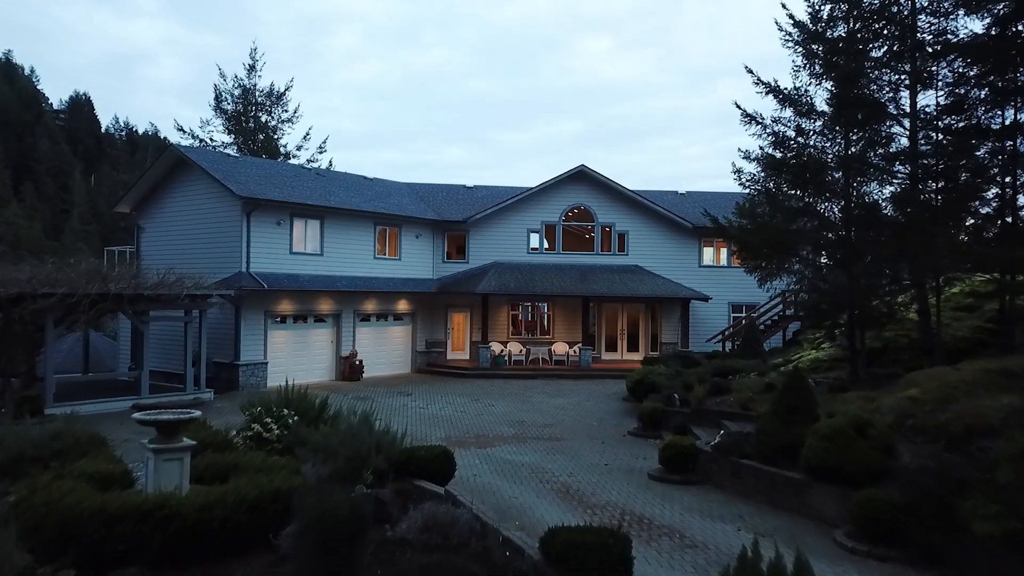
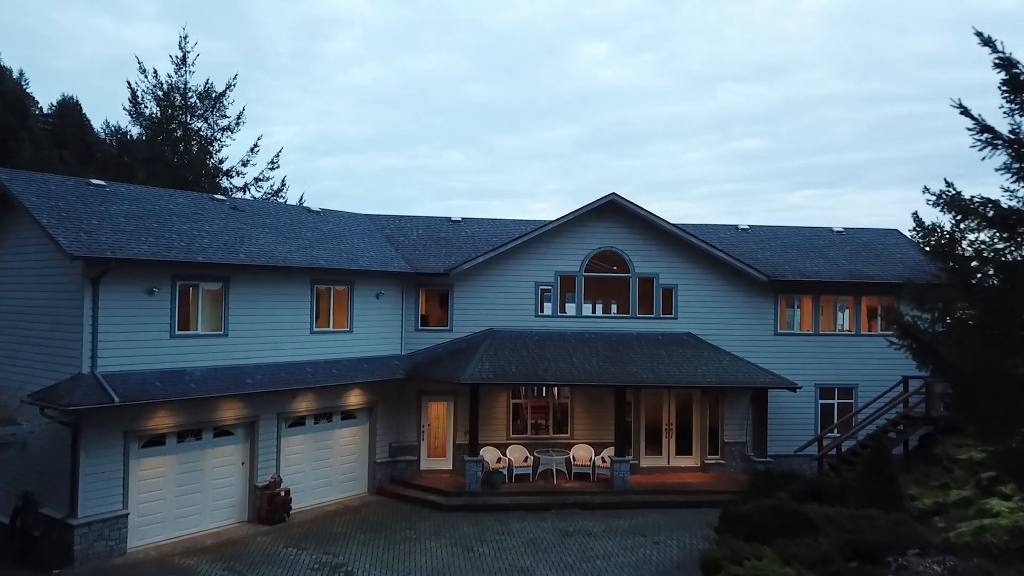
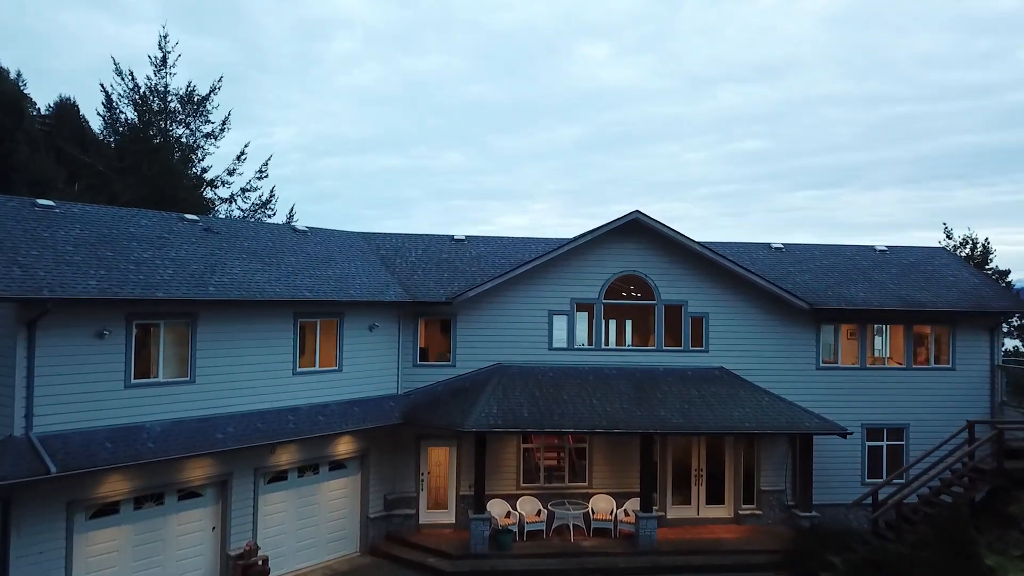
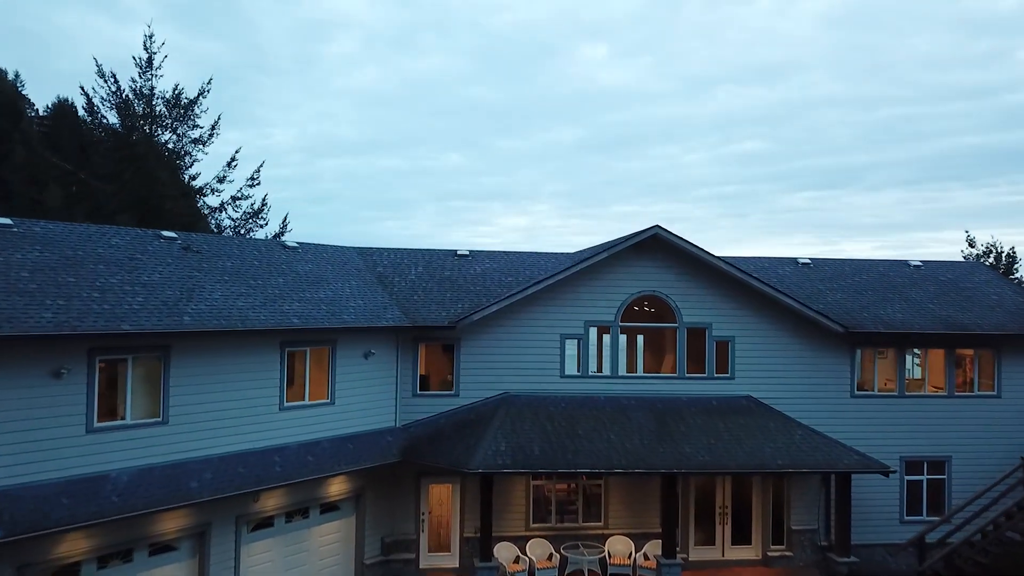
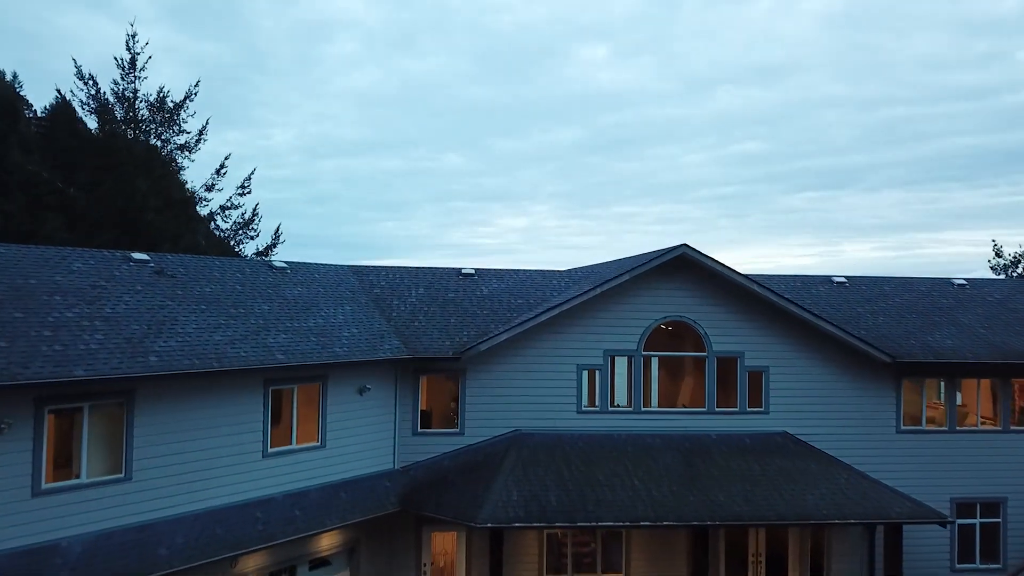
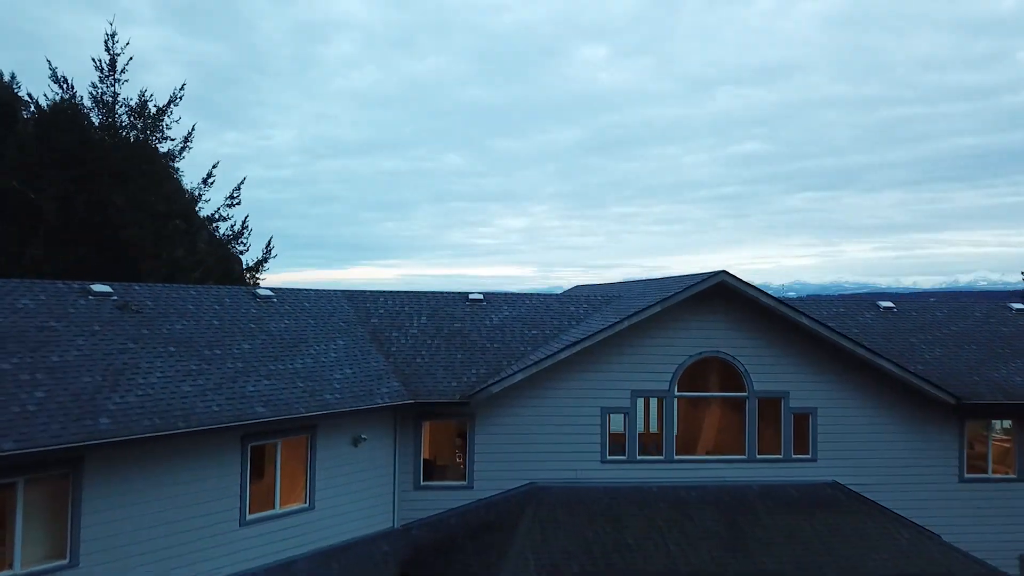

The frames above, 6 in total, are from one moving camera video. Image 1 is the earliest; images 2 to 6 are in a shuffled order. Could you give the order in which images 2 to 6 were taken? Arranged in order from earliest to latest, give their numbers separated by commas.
2, 3, 4, 5, 6
